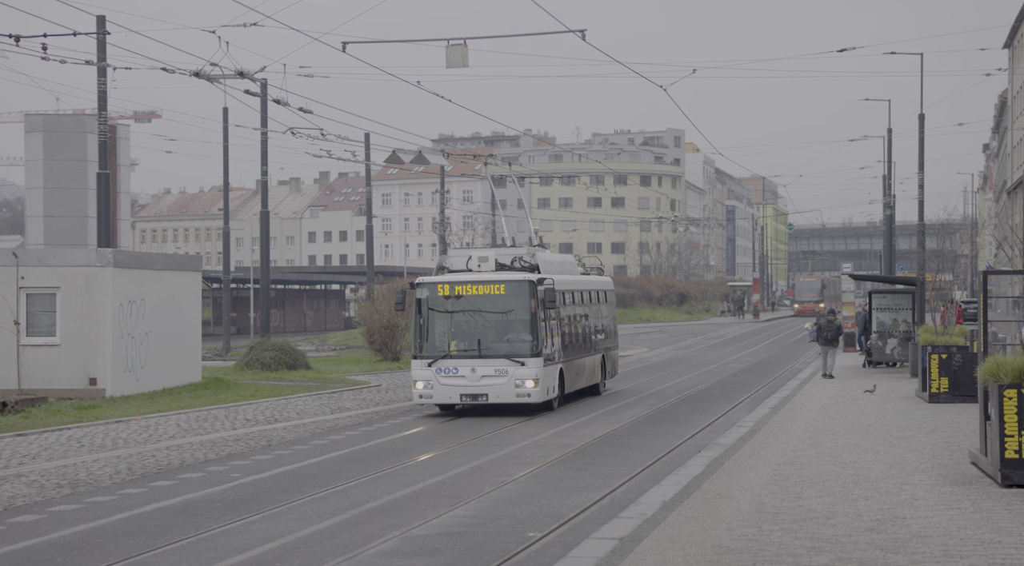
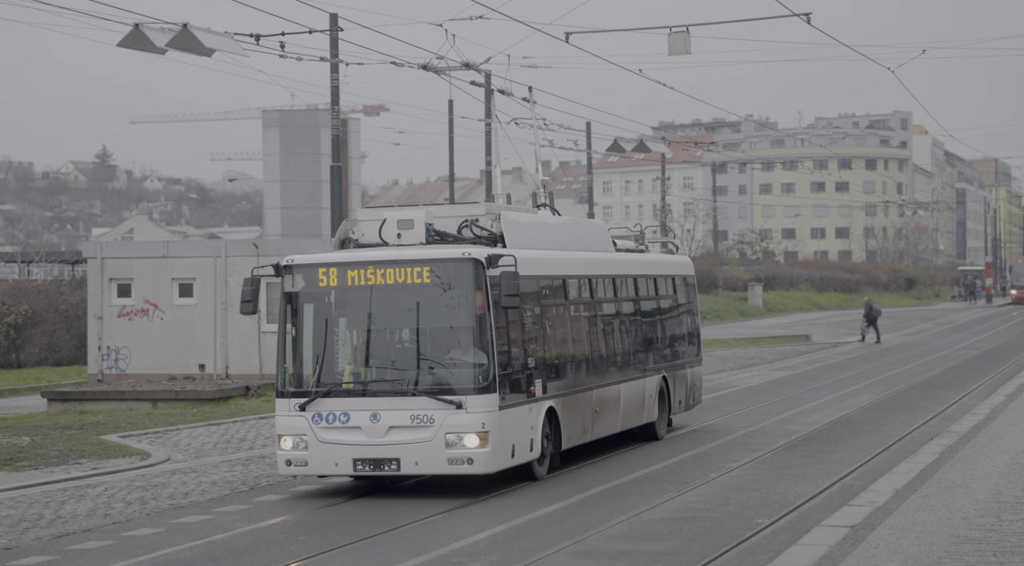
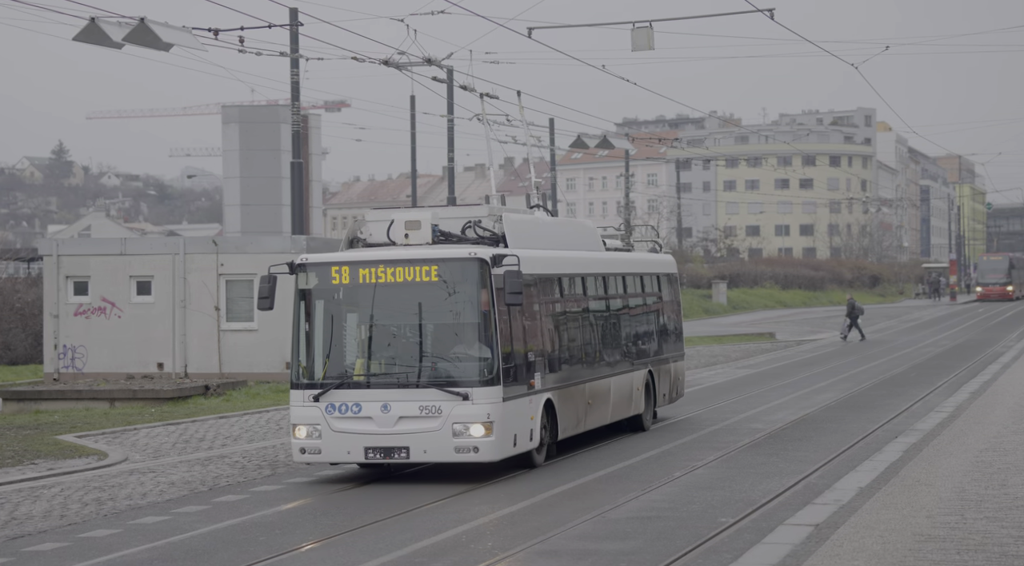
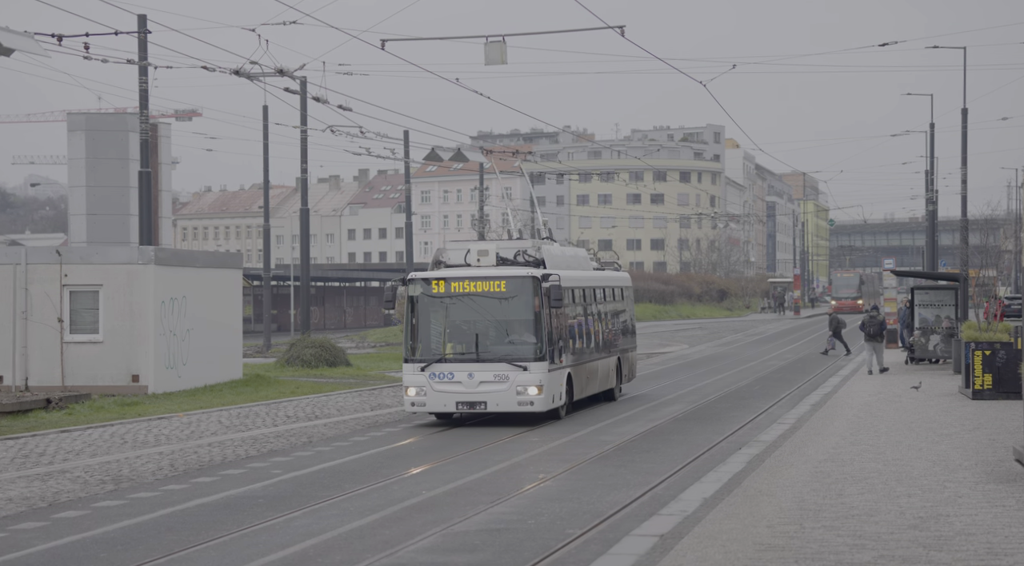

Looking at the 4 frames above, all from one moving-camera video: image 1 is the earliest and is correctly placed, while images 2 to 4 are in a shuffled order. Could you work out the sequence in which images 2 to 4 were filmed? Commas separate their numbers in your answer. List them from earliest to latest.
4, 3, 2
